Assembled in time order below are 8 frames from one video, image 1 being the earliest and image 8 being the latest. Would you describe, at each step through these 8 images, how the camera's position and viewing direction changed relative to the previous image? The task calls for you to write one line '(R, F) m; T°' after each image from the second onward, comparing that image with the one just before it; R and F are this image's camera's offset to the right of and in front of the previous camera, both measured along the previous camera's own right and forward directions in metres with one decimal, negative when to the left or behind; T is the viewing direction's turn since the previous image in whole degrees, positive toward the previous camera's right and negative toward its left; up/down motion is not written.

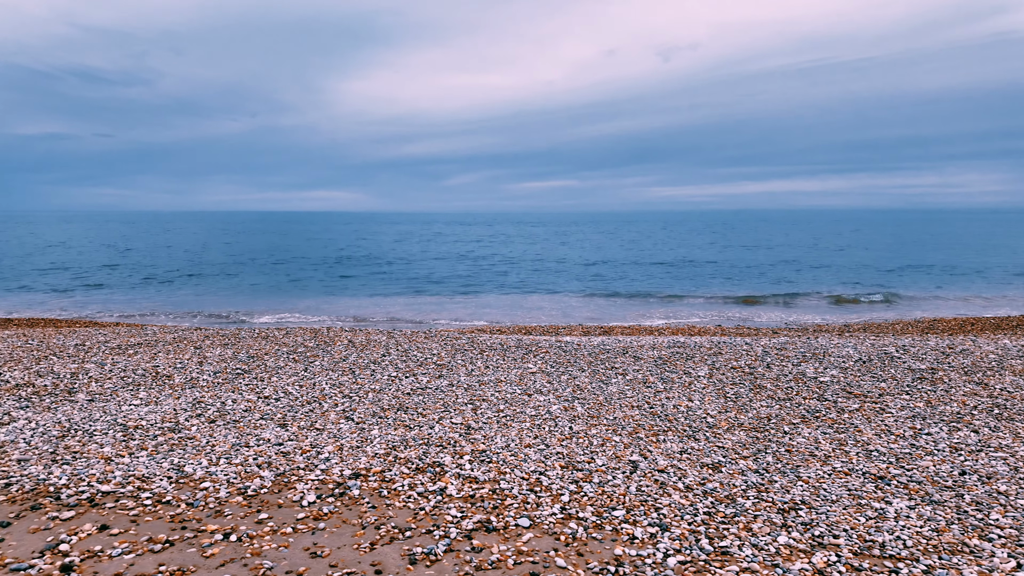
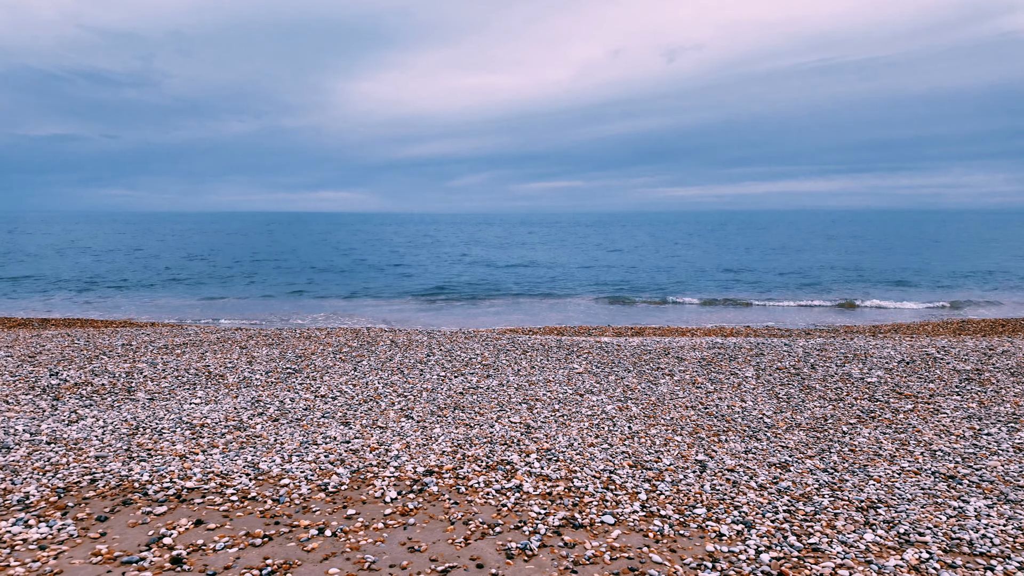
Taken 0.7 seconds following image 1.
(-1.0, -0.2) m; -1°
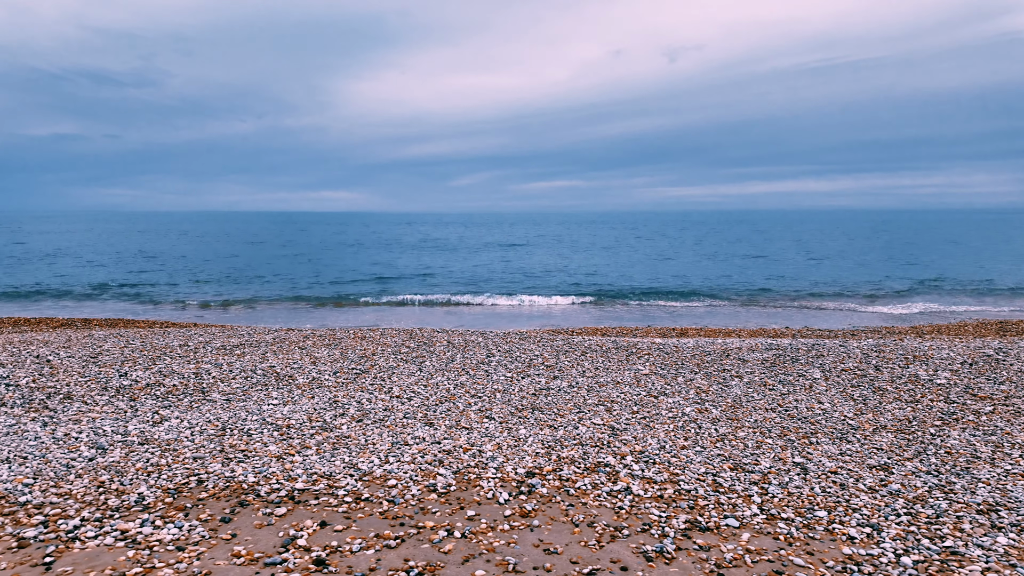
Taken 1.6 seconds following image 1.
(-1.6, 0.0) m; 0°
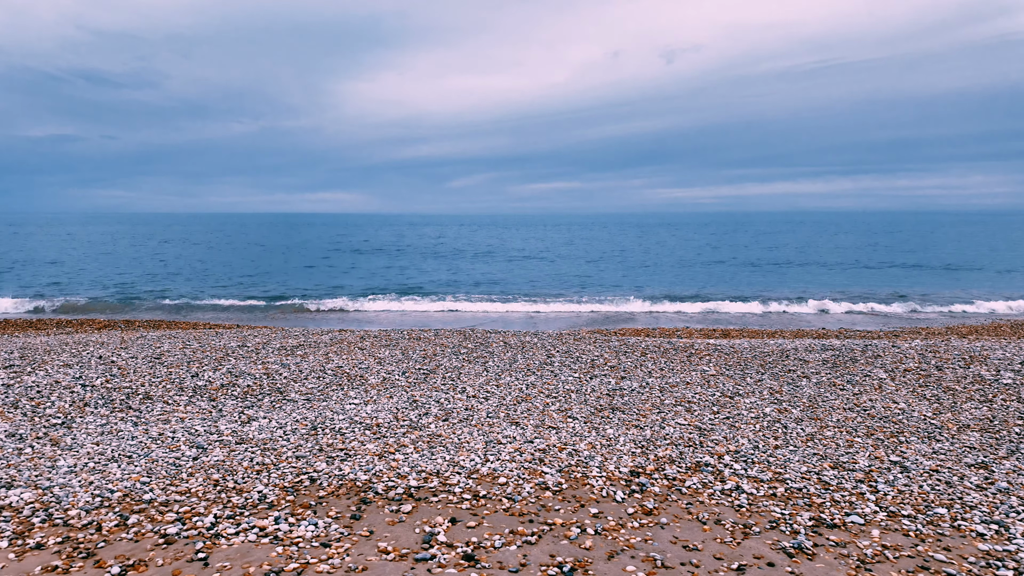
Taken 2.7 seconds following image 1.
(-1.7, -0.1) m; 0°
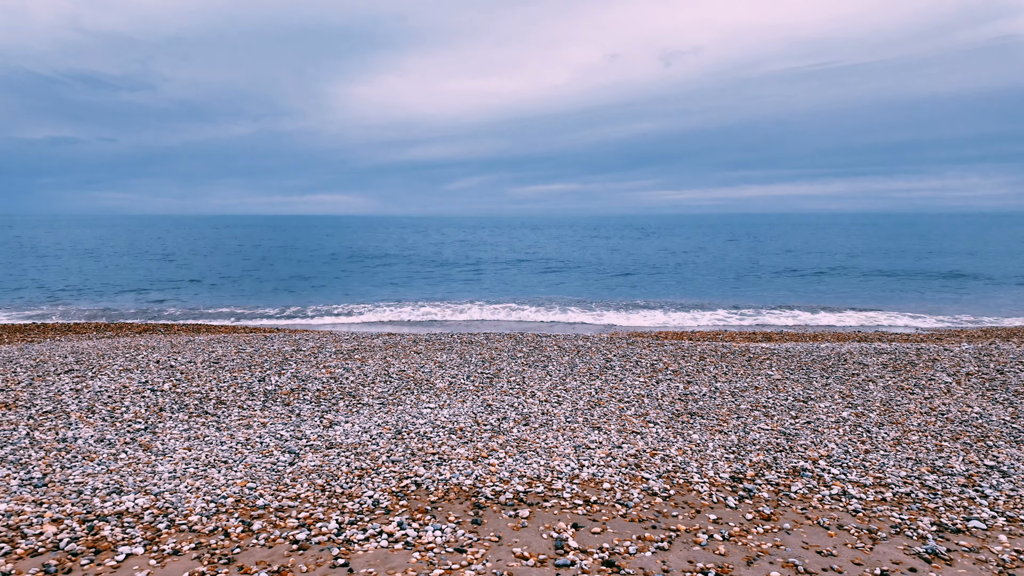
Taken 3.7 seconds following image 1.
(-1.6, 0.0) m; 0°
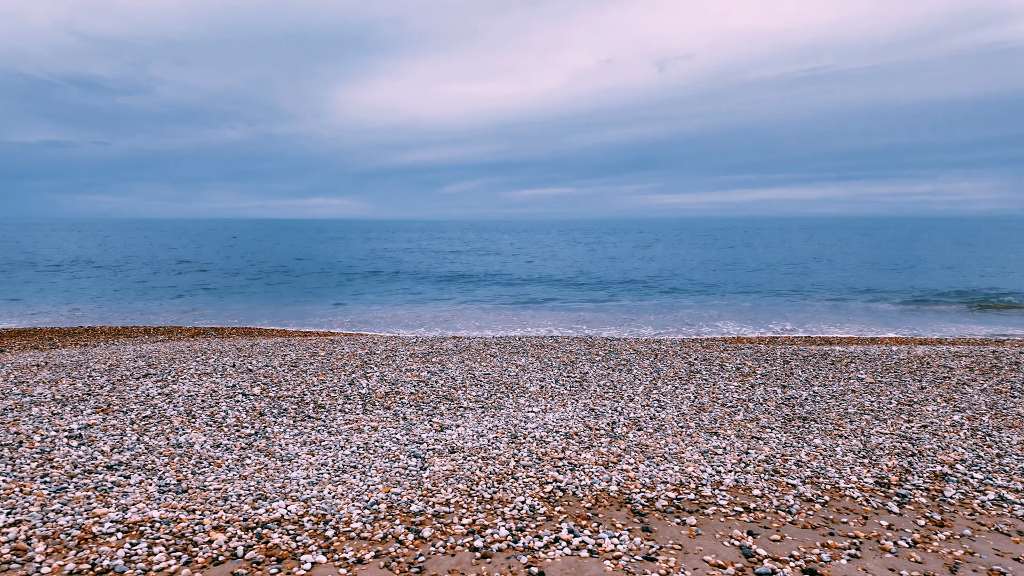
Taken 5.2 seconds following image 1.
(-2.3, +0.1) m; 0°
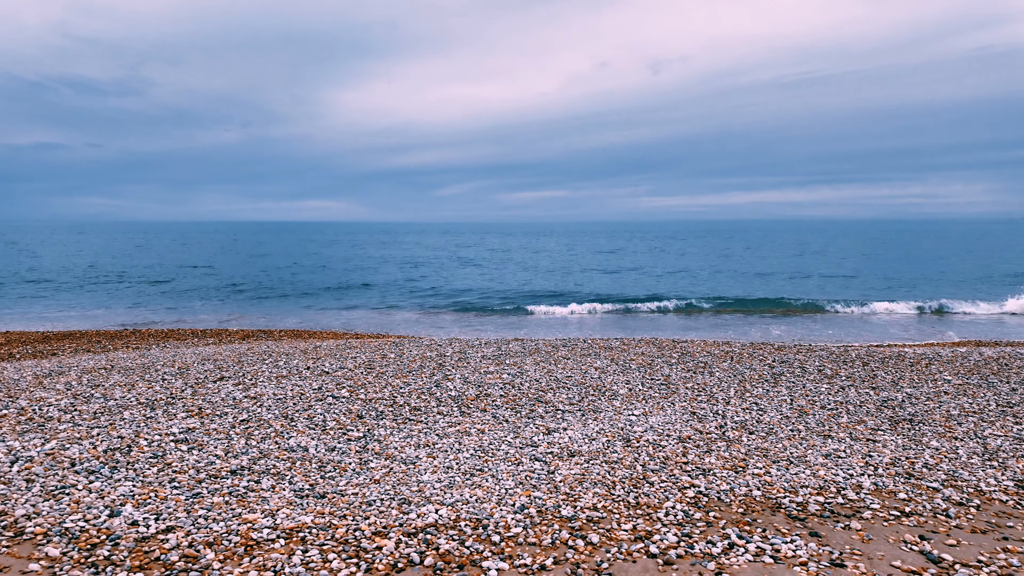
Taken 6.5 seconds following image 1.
(-2.2, +0.1) m; 0°
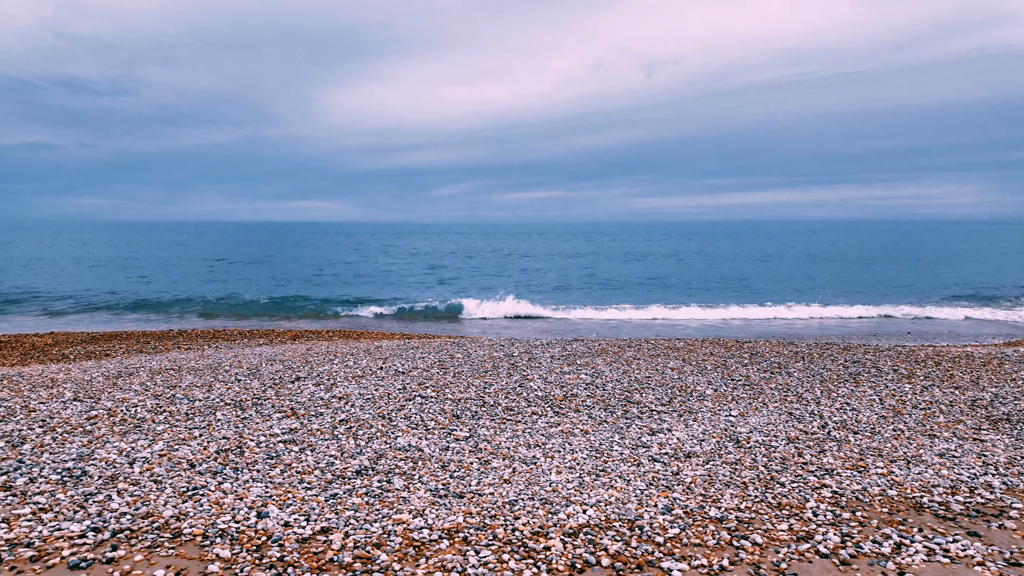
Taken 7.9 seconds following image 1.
(-2.2, 0.0) m; 0°
